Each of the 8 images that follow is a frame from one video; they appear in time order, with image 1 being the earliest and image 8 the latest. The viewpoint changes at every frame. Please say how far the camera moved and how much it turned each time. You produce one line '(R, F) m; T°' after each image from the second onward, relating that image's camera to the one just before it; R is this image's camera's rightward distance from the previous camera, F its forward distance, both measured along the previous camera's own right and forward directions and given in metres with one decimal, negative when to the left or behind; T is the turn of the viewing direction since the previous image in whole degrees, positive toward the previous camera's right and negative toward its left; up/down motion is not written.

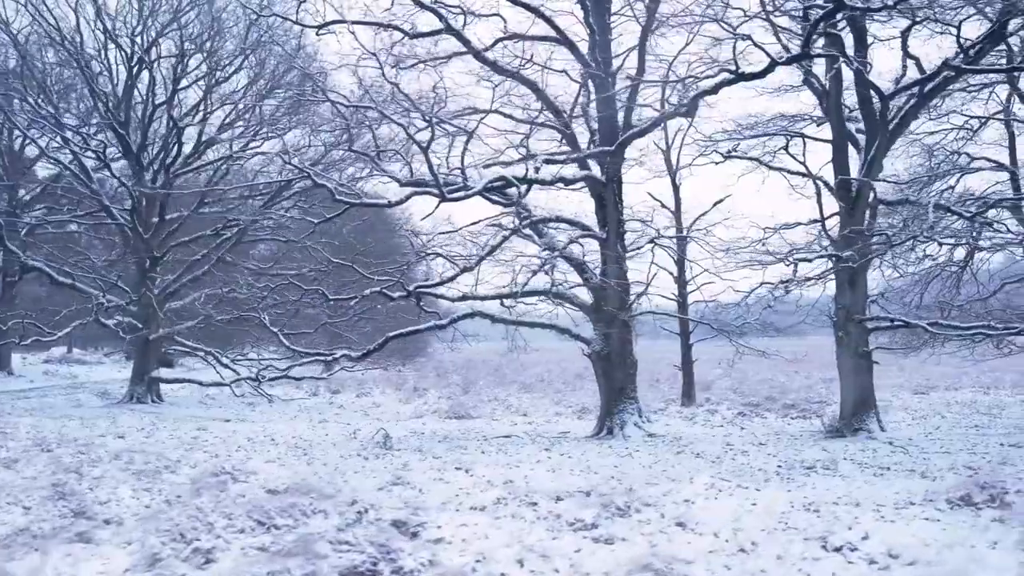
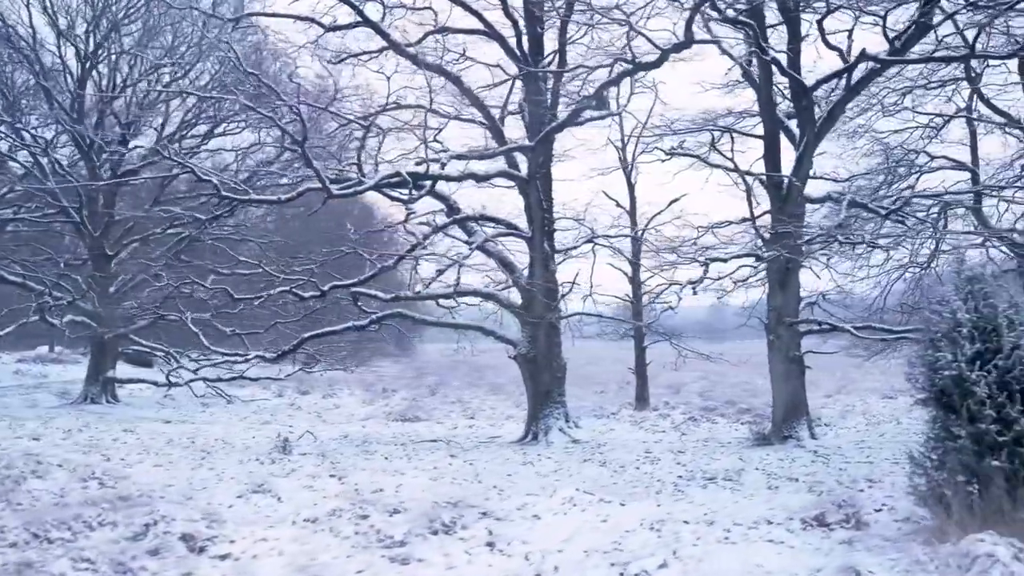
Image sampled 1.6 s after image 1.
(+2.2, +0.4) m; -1°
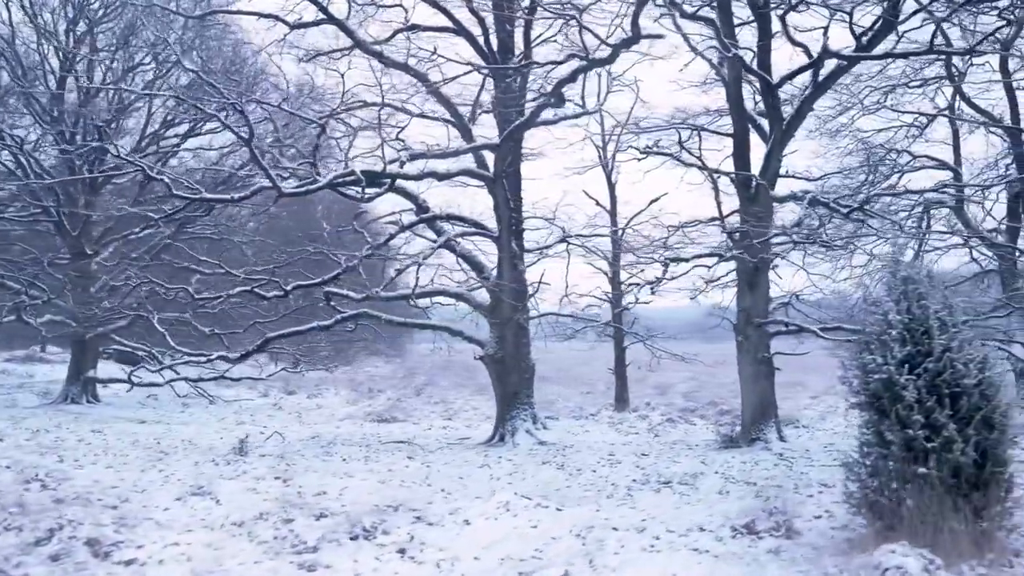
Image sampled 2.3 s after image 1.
(+0.9, +0.2) m; 0°
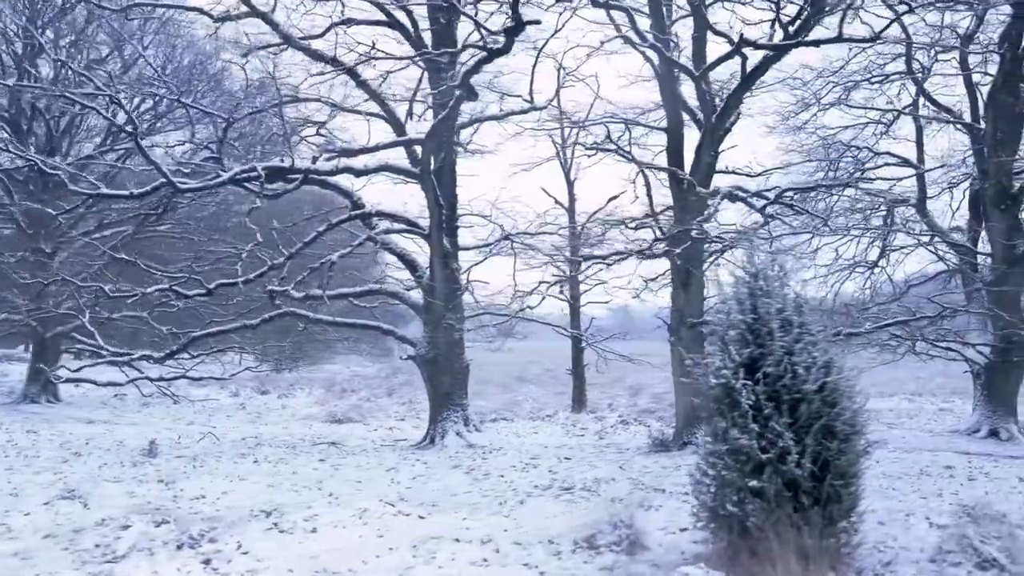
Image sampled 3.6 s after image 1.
(+1.9, +0.3) m; 0°
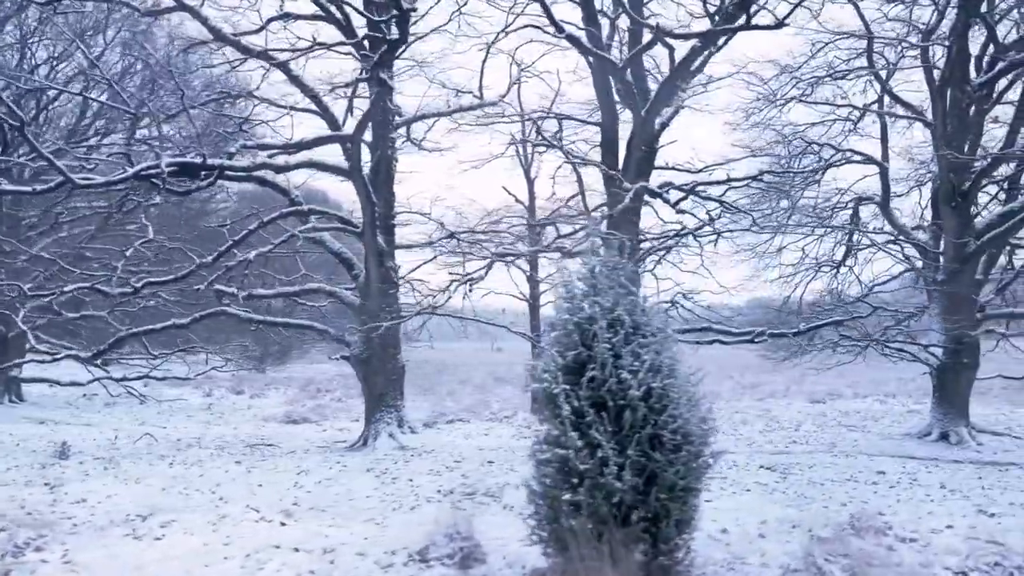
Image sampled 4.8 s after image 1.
(+1.7, +0.3) m; 0°
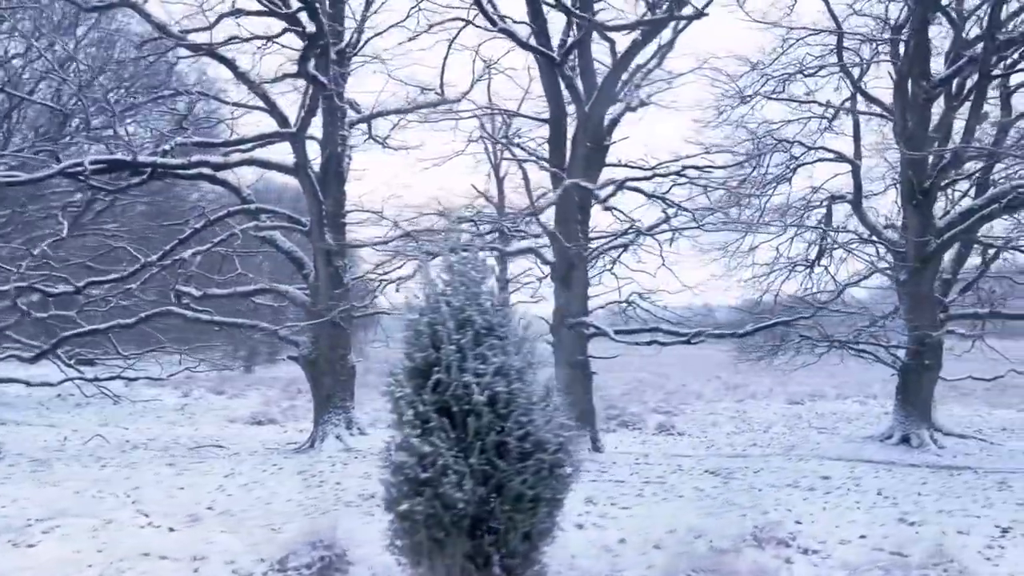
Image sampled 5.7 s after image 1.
(+1.3, +0.2) m; 0°
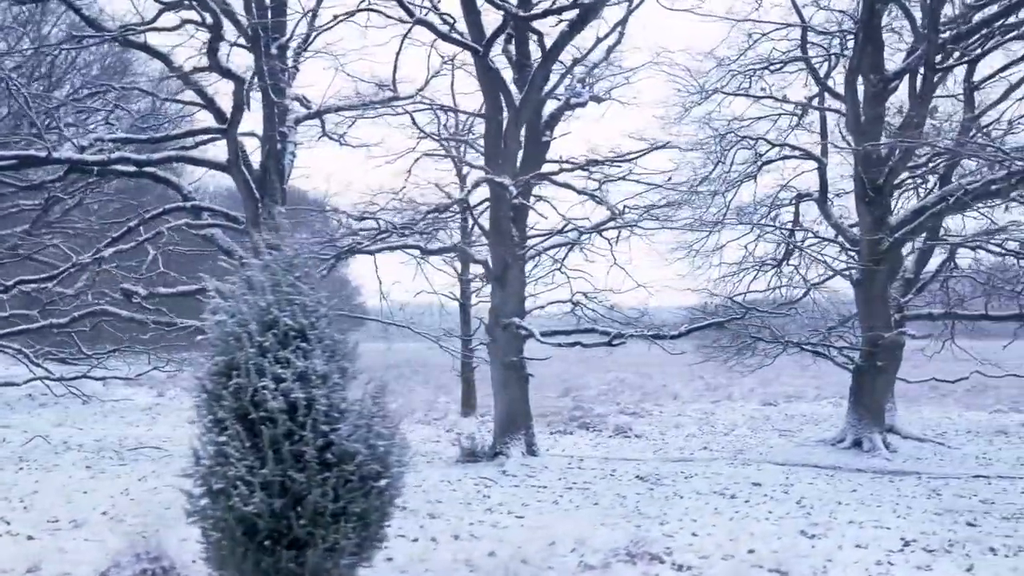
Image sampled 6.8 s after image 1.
(+1.5, +0.3) m; 0°
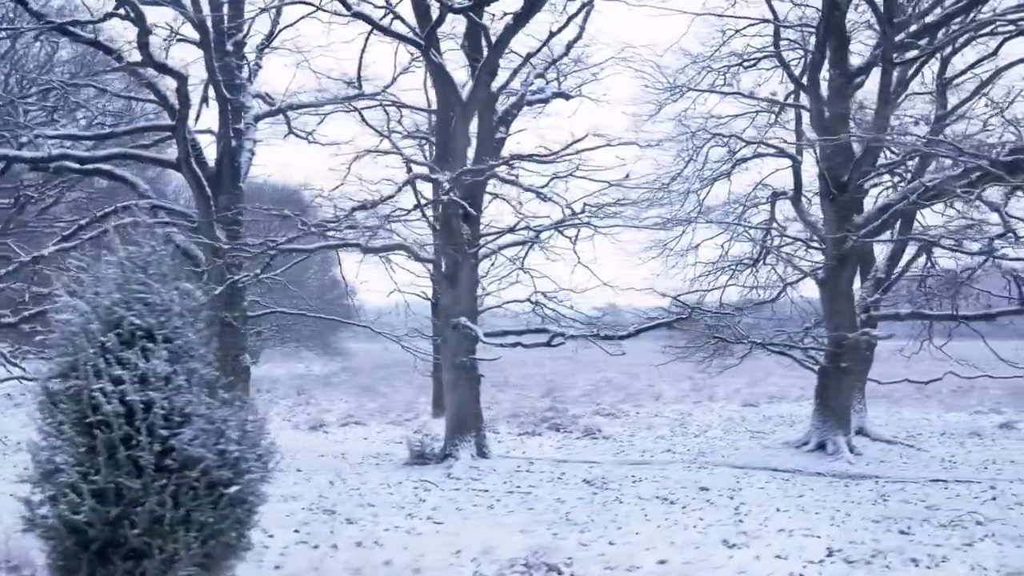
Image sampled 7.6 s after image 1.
(+1.1, +0.2) m; 0°
